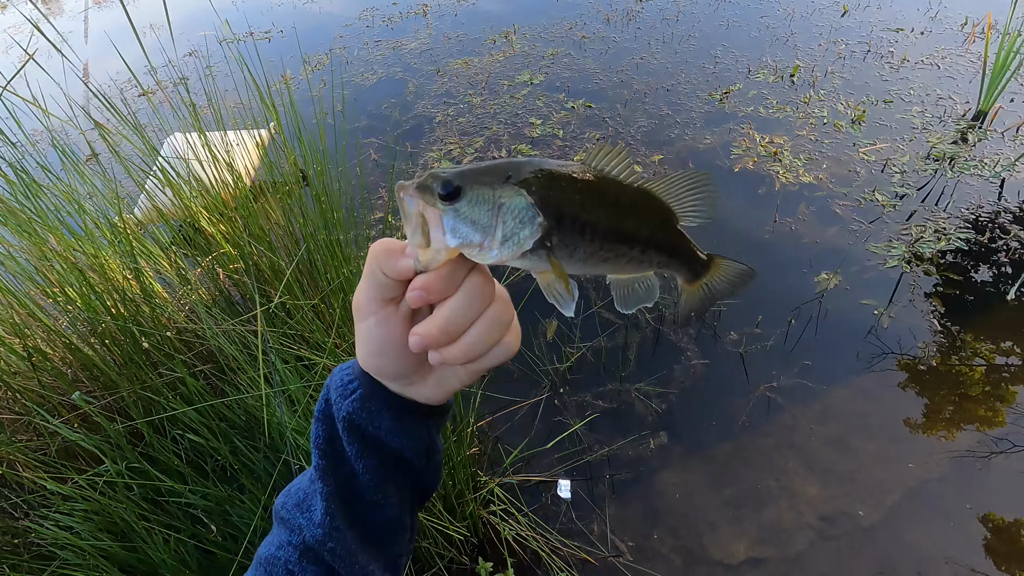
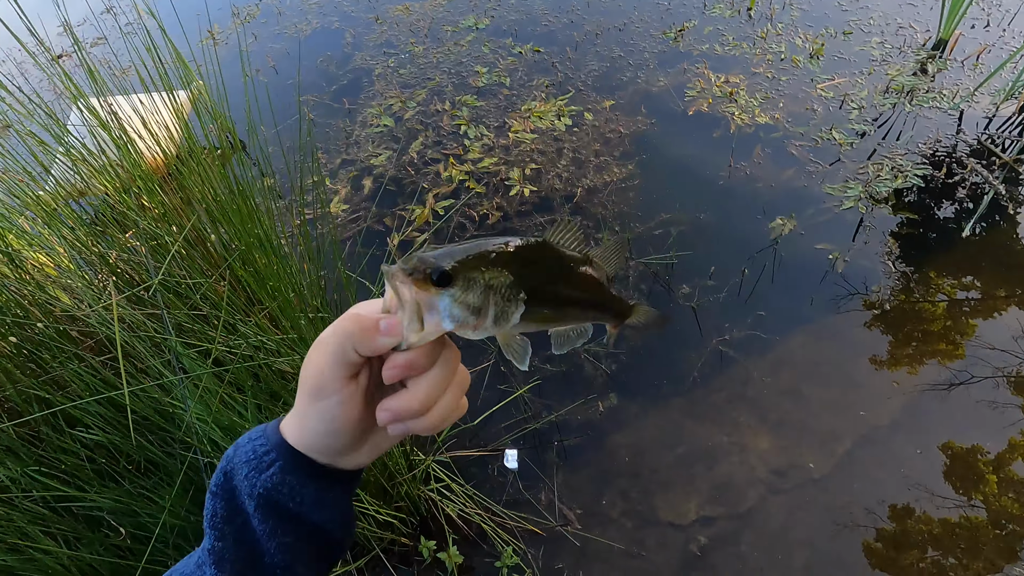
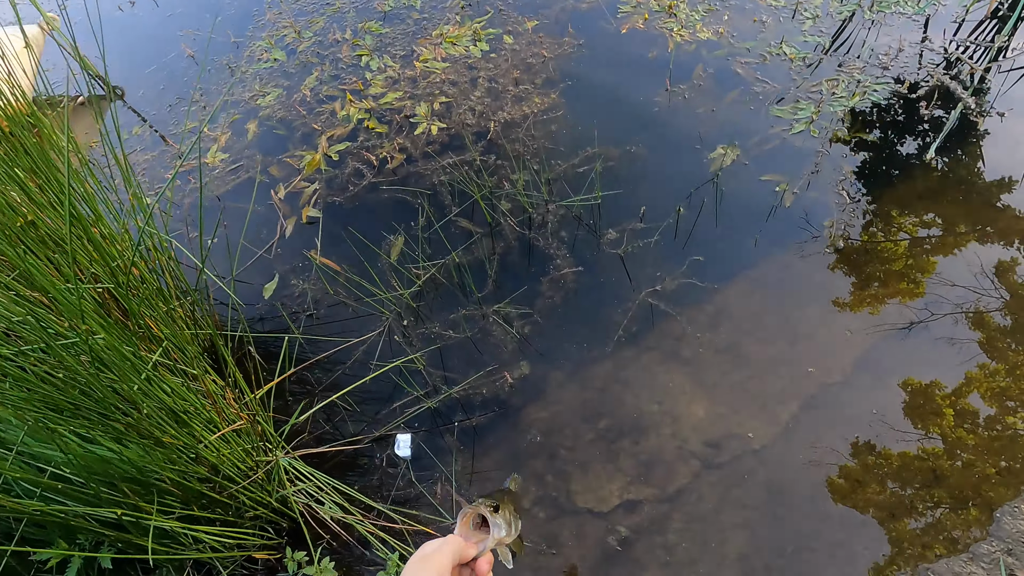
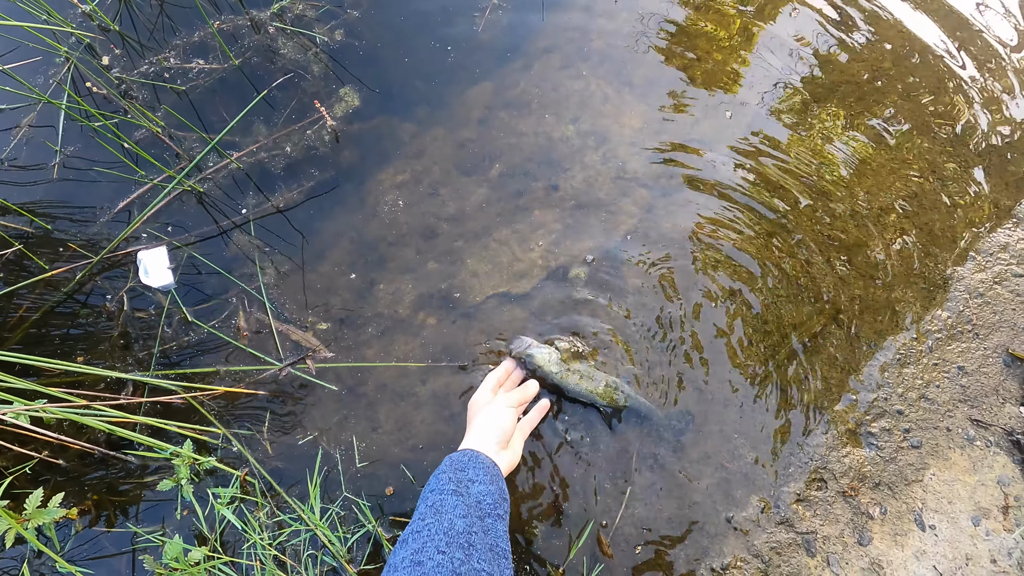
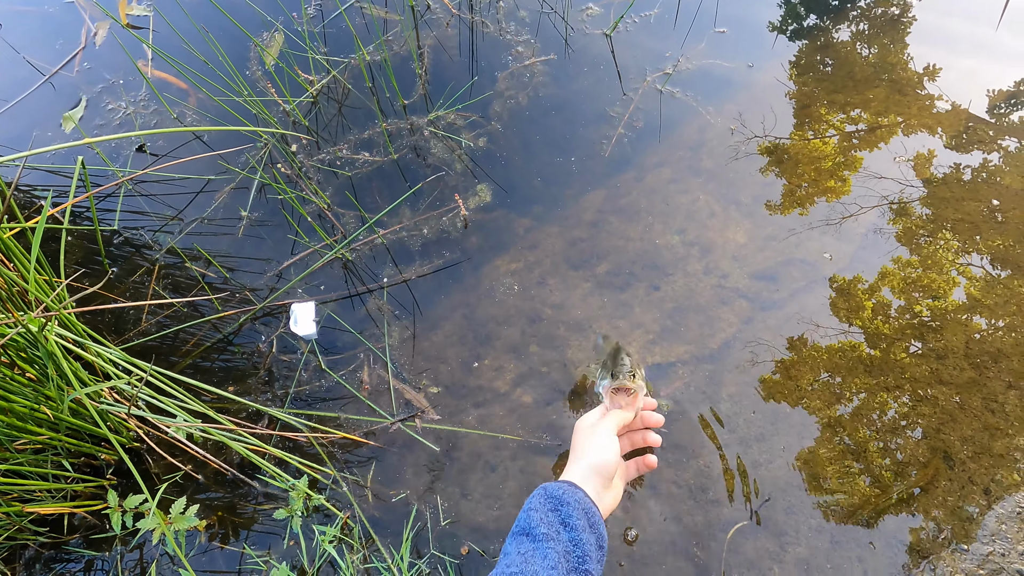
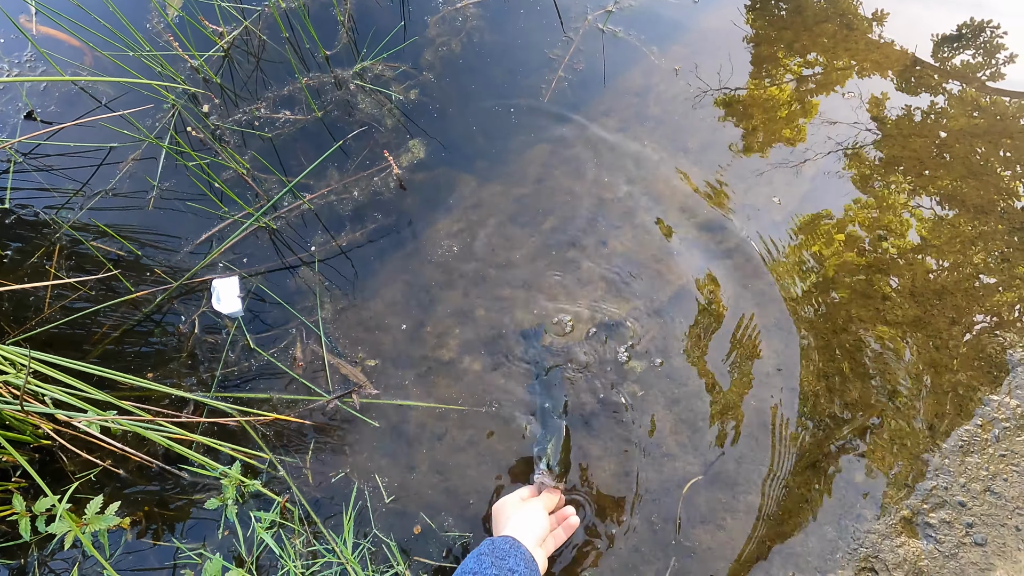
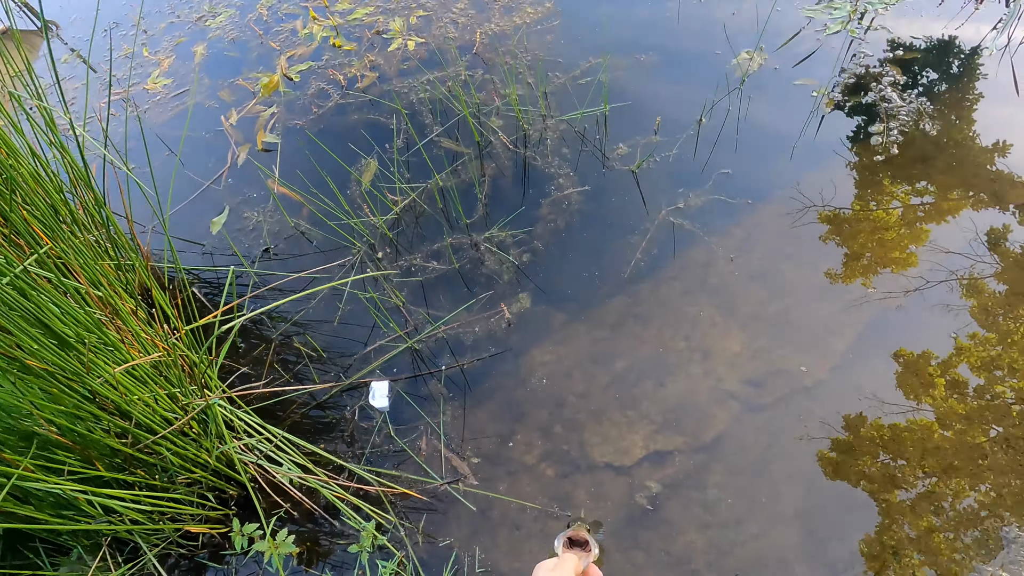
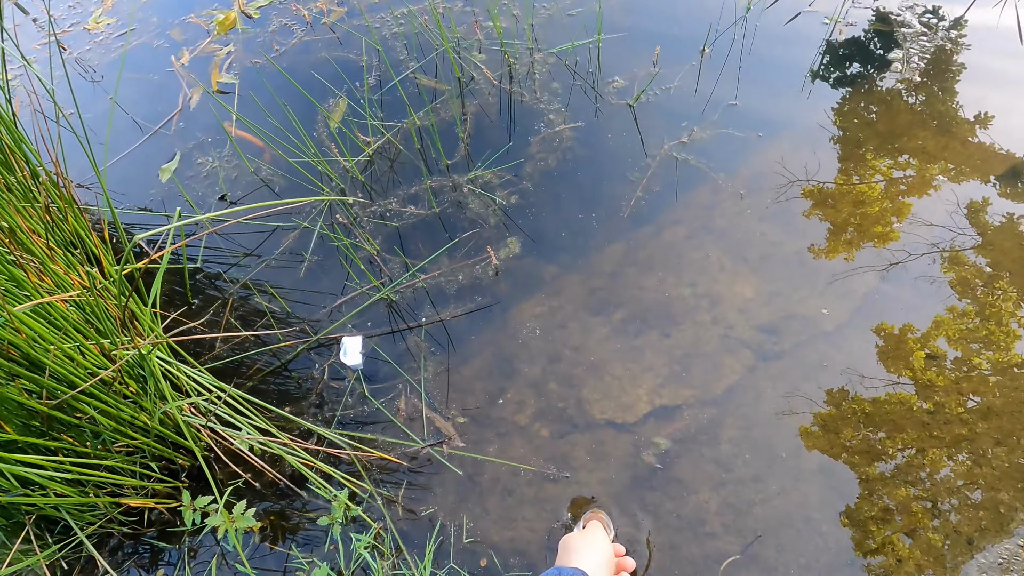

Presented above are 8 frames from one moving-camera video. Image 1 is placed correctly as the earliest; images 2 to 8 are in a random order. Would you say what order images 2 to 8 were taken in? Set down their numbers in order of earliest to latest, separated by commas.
2, 3, 7, 8, 5, 6, 4
